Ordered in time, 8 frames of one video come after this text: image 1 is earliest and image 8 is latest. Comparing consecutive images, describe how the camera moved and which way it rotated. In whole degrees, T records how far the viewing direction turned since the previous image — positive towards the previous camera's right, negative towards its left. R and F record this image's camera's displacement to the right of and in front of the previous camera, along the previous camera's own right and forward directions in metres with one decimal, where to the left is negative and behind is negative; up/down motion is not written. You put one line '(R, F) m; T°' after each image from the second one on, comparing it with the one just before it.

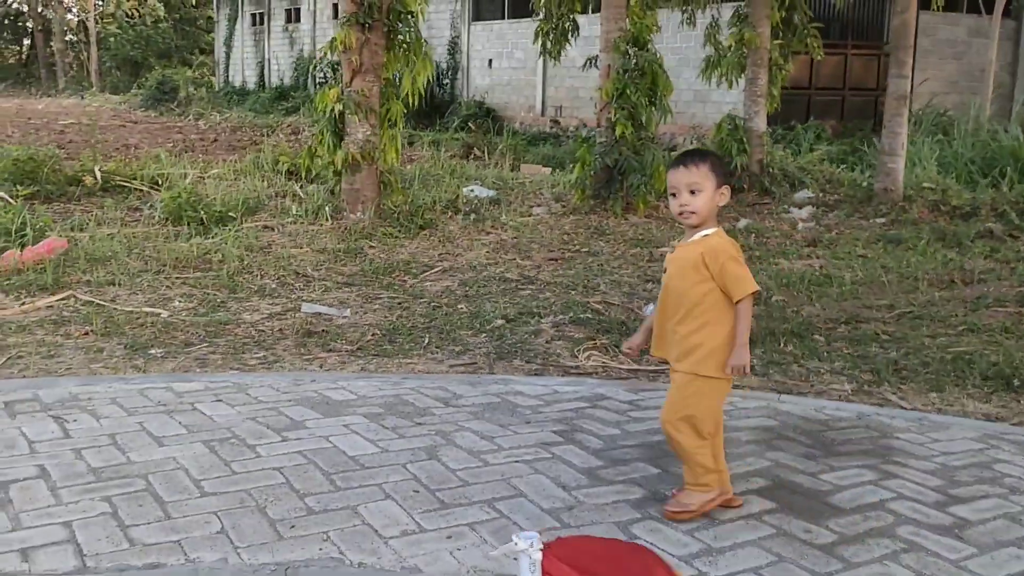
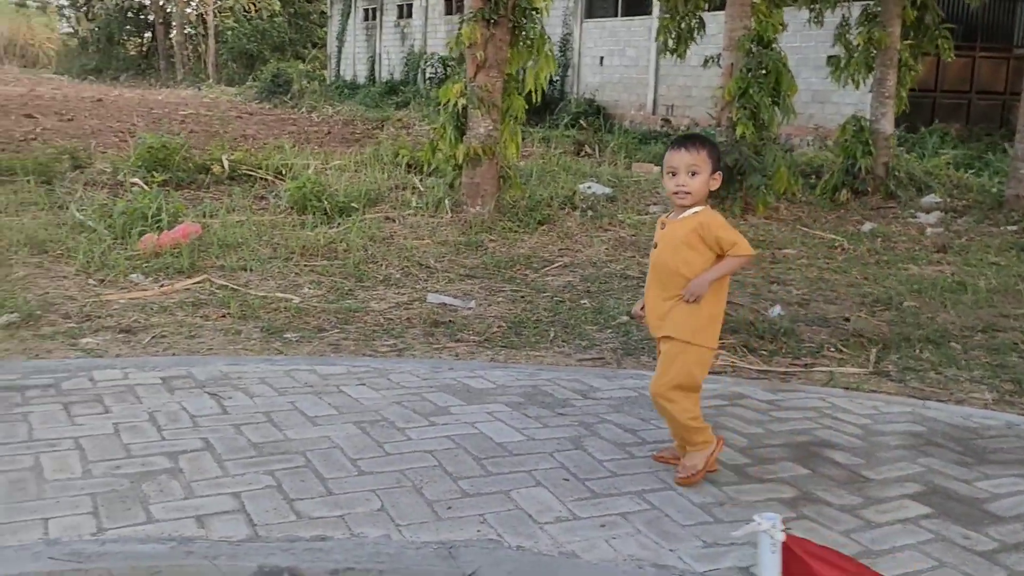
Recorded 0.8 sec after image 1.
(-0.1, 0.0) m; -5°
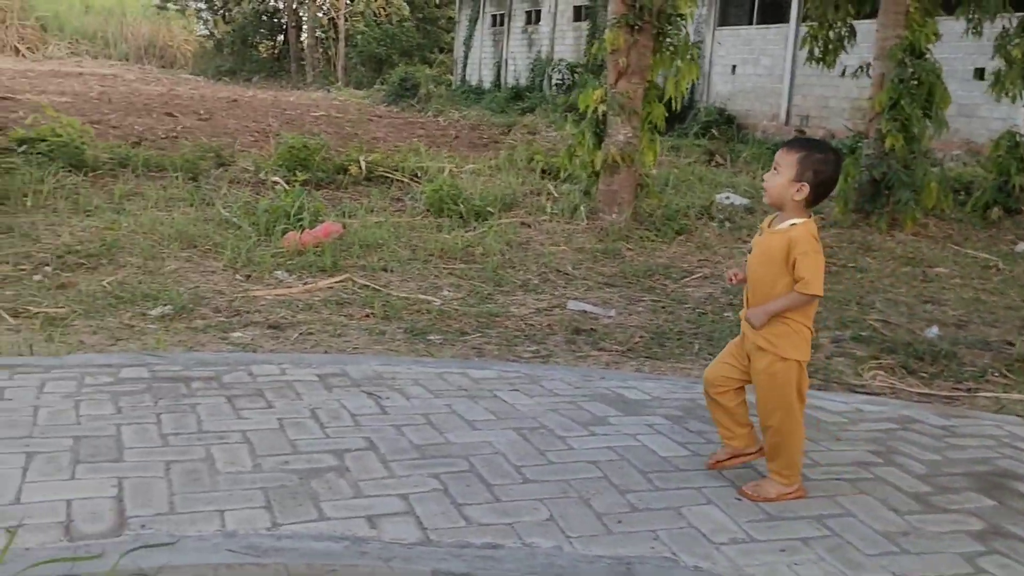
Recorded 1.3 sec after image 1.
(-0.1, 0.0) m; -6°
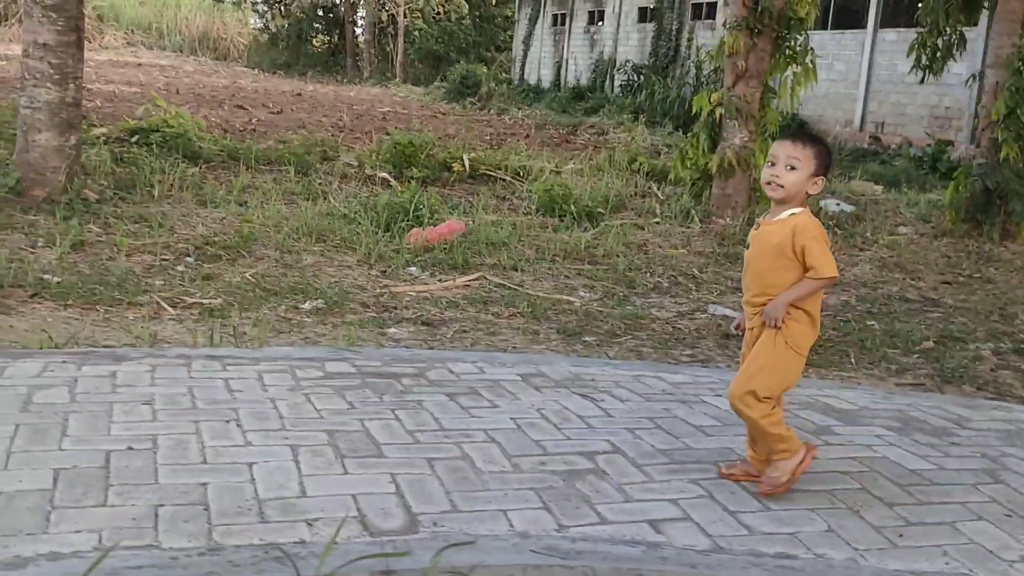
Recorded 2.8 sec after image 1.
(-0.5, 0.0) m; -2°
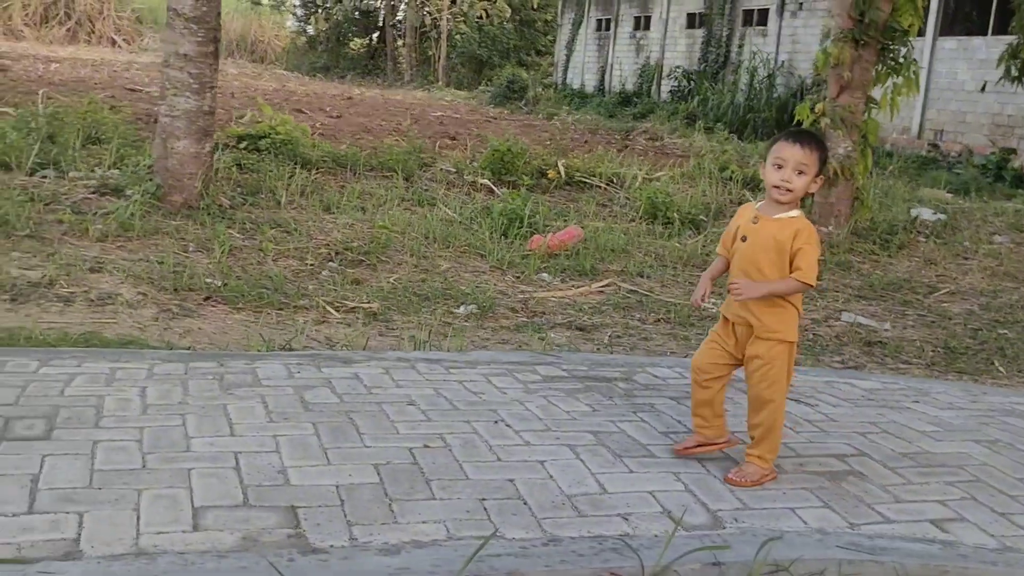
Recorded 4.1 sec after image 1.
(-0.6, -0.2) m; -1°
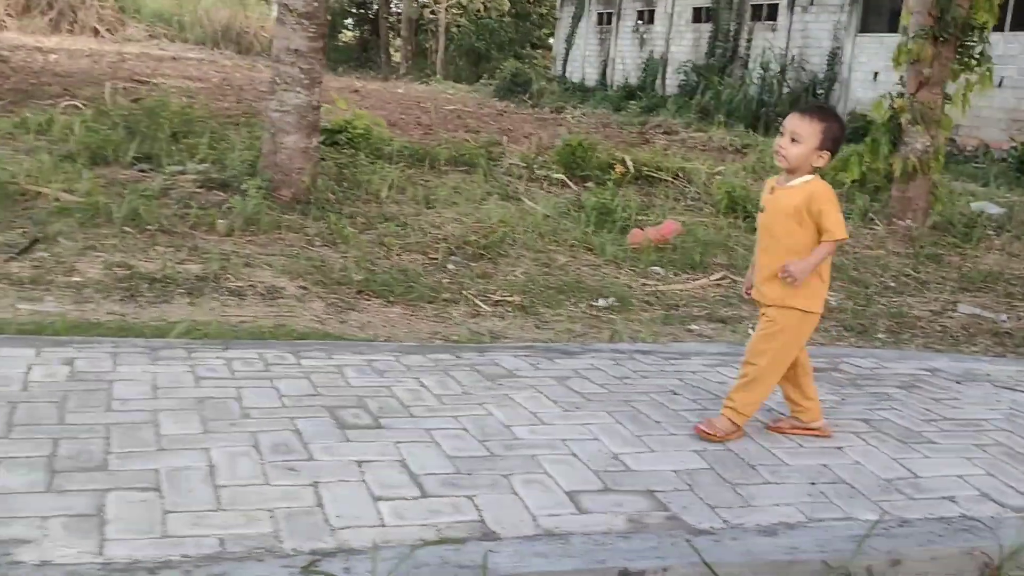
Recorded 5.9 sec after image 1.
(-0.8, -0.1) m; +1°
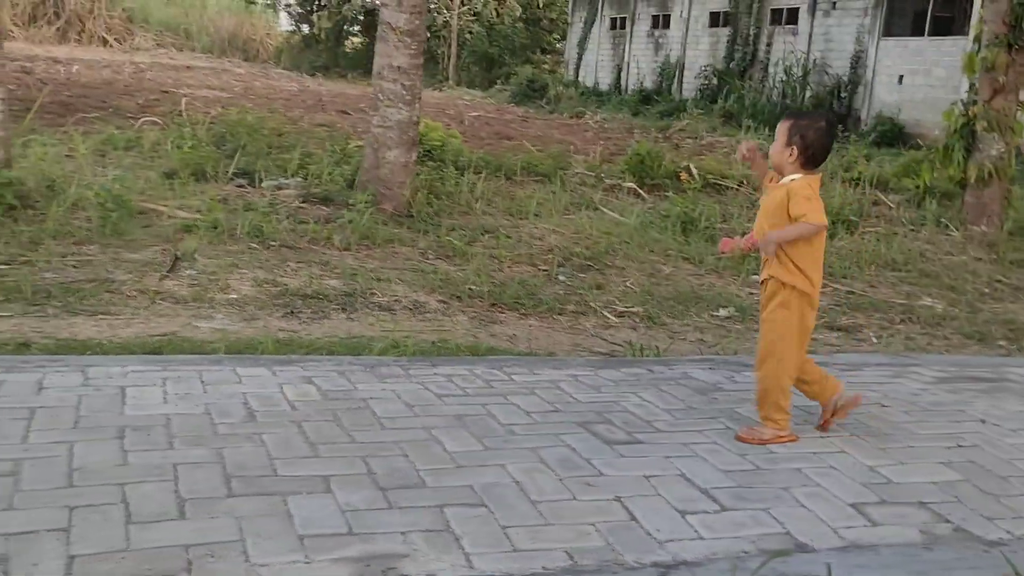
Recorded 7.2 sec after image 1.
(-0.6, -0.1) m; 0°
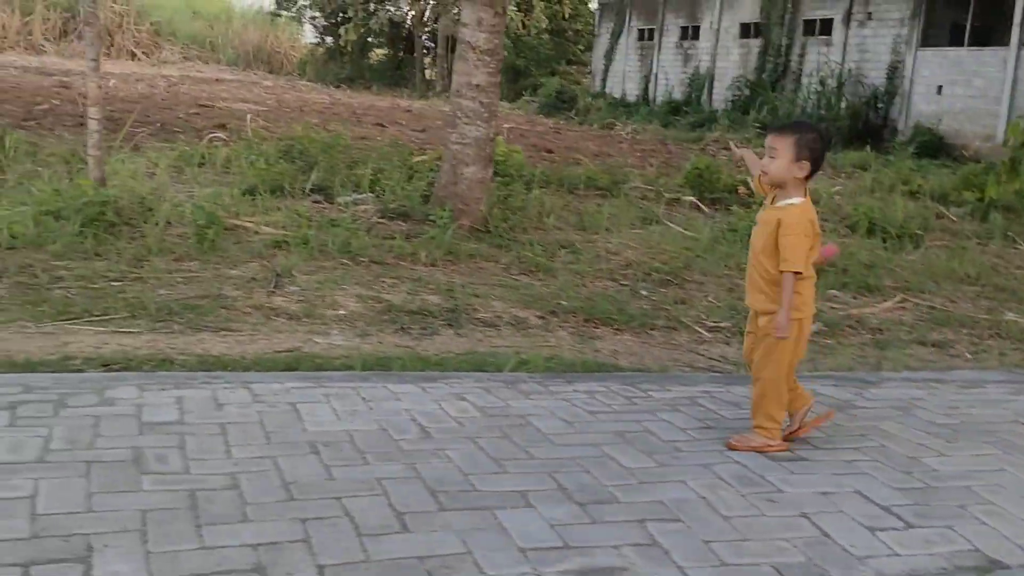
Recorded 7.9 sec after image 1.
(-0.4, -0.1) m; -1°
